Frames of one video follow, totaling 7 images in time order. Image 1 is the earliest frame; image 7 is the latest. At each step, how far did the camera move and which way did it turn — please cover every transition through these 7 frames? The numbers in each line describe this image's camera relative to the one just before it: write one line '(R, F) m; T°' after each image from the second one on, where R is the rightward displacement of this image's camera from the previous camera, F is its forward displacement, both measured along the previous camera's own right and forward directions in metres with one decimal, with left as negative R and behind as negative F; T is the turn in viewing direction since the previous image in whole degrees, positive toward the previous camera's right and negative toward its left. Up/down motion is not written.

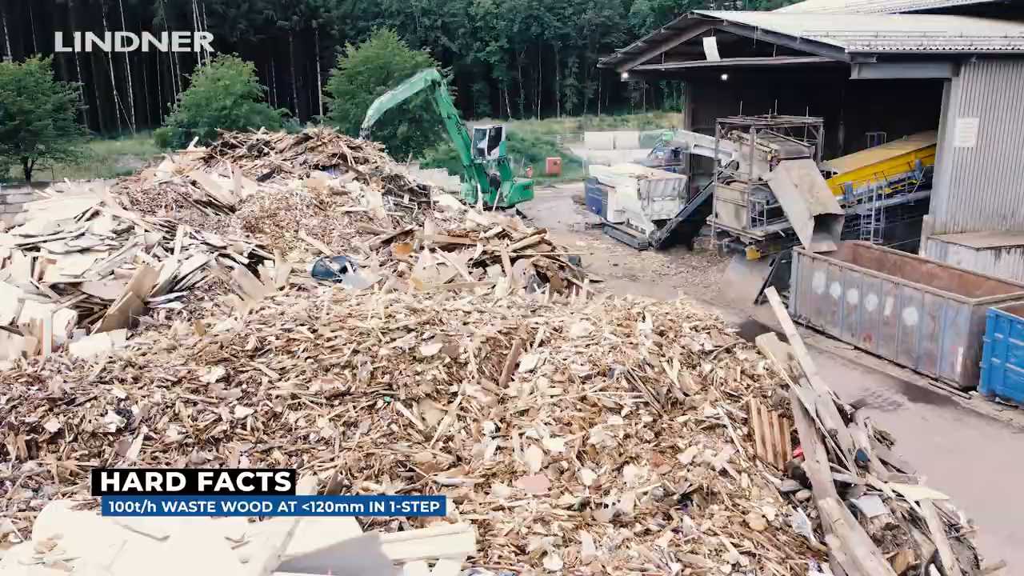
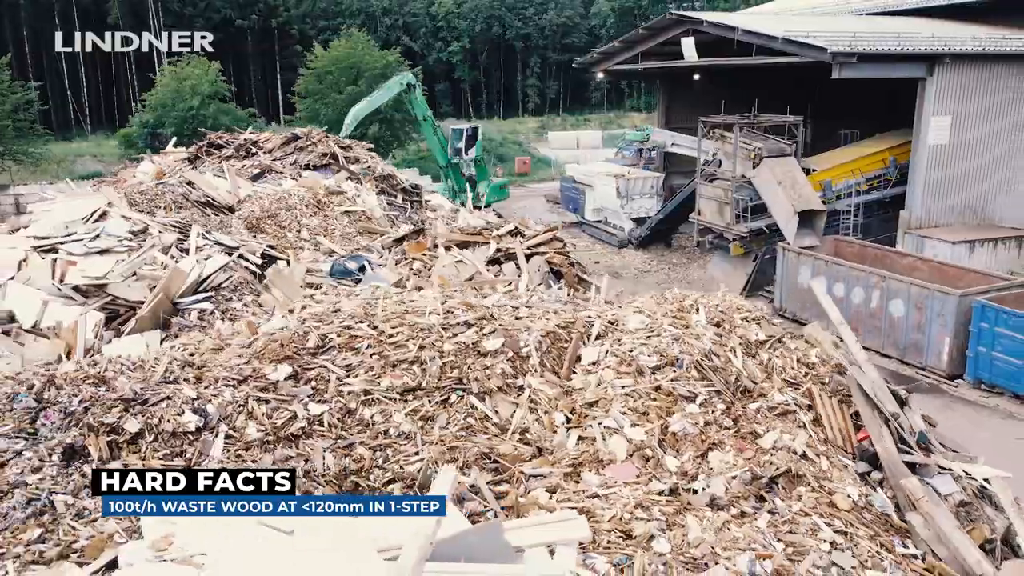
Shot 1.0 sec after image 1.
(-0.8, -0.1) m; +3°
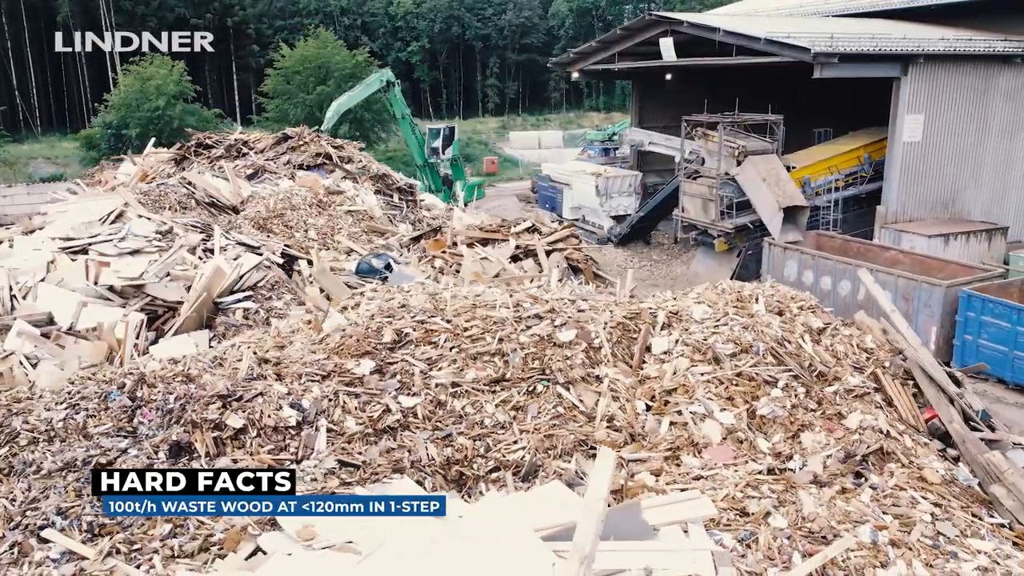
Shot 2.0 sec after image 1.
(-0.9, -0.1) m; +3°
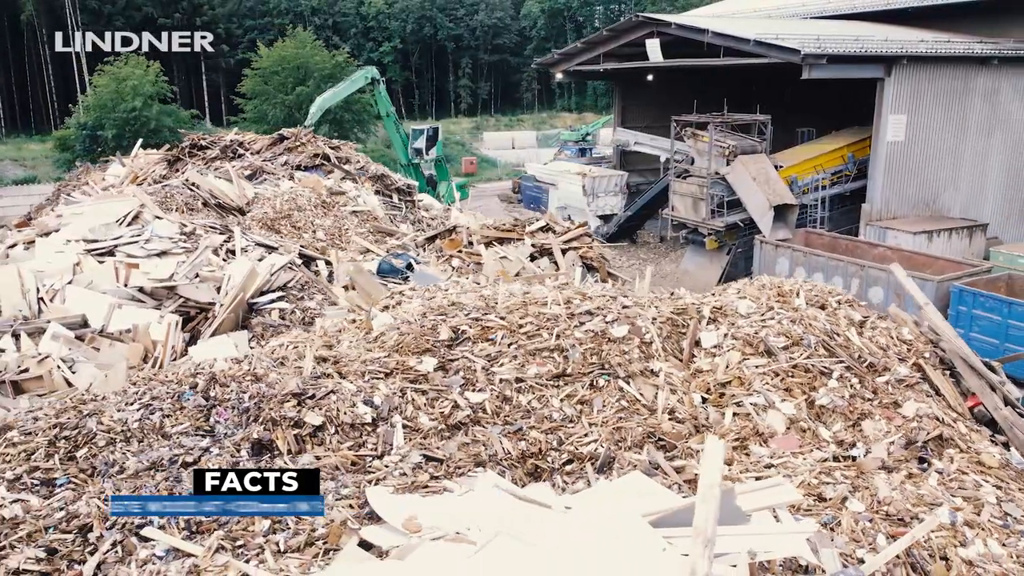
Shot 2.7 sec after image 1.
(-0.6, -0.1) m; +2°
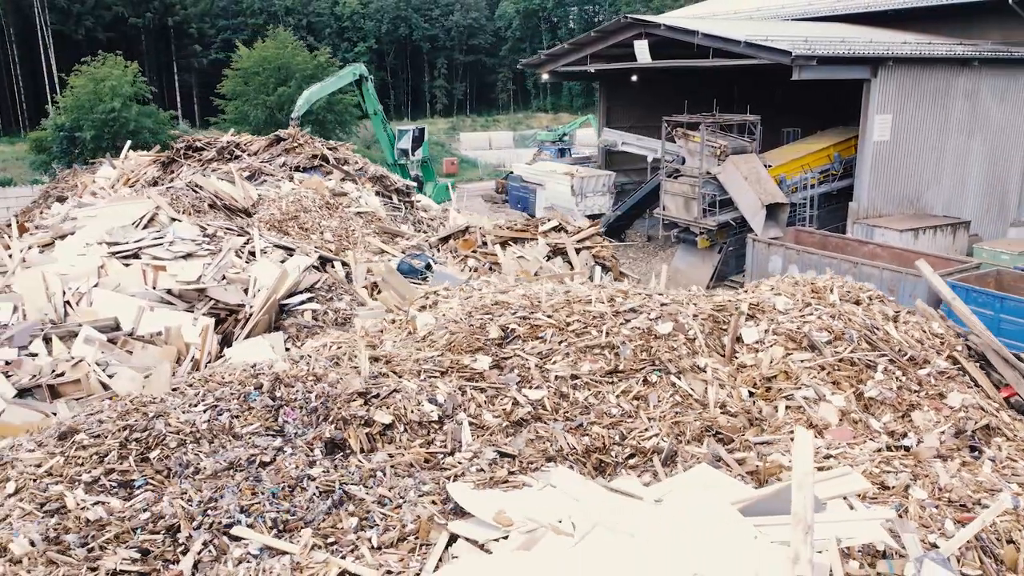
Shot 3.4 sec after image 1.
(-0.6, -0.1) m; +2°
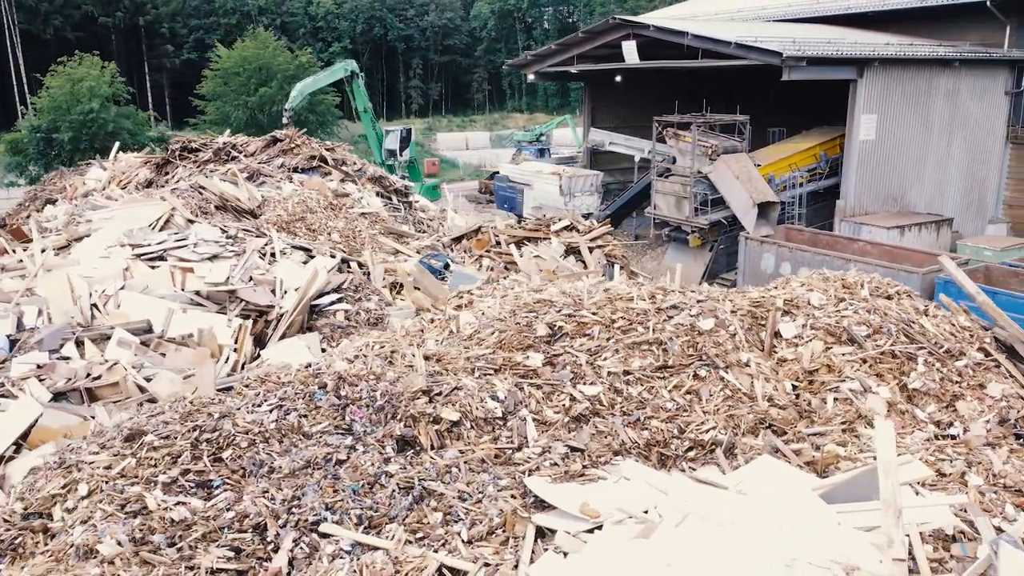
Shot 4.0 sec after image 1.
(-0.6, -0.1) m; +2°
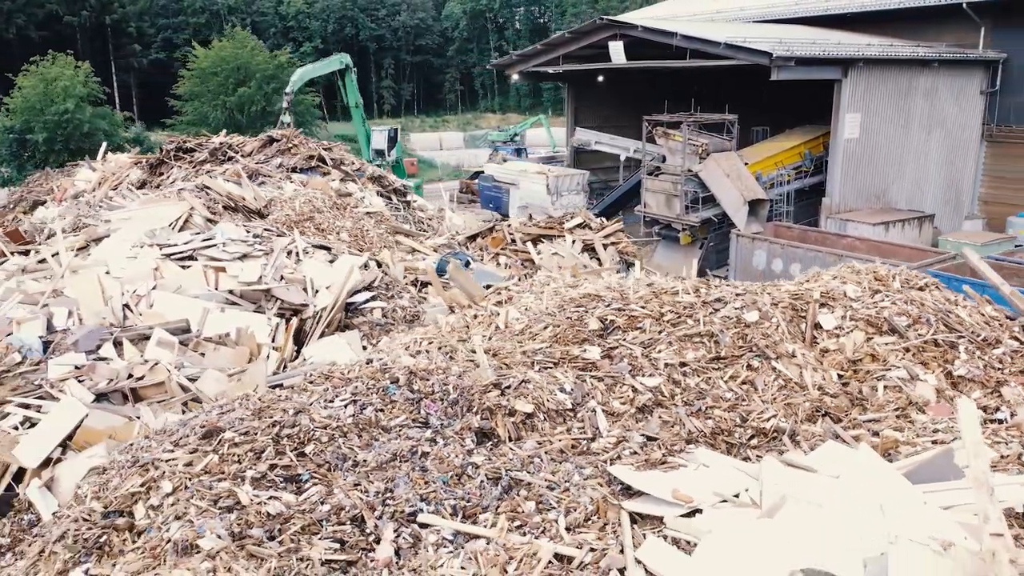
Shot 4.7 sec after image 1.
(-0.7, -0.1) m; +2°
